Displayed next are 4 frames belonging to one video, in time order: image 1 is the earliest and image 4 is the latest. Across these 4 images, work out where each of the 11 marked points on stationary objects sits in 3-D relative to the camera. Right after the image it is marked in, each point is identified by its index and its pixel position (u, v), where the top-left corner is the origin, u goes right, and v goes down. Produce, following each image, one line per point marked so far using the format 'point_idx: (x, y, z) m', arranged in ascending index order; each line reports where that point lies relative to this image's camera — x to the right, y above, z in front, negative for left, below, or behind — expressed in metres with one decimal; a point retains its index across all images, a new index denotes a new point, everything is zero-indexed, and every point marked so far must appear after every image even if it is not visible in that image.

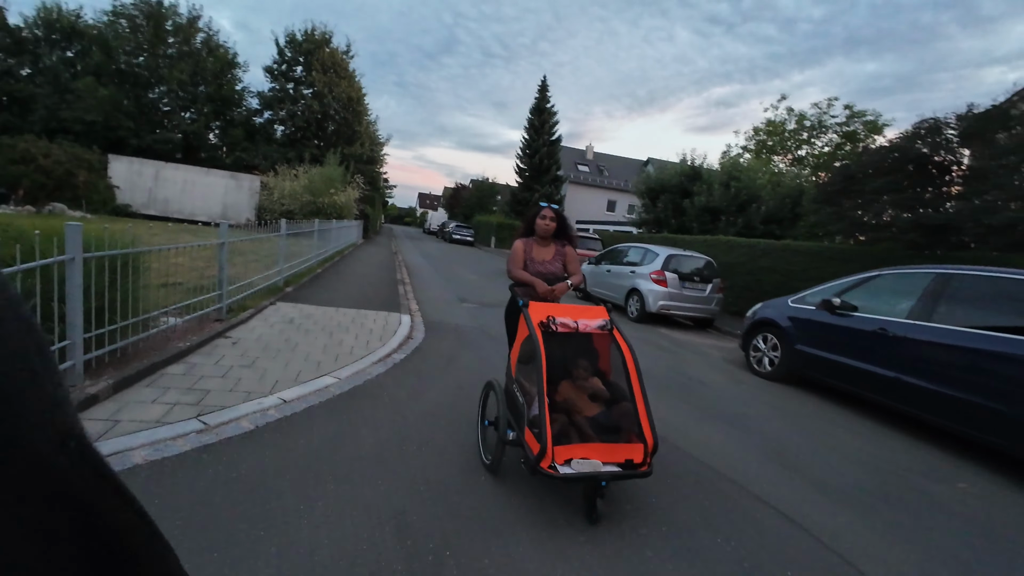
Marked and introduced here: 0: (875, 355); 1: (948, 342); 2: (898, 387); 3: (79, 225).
0: (+9.6, -1.8, +12.7) m
1: (+10.1, -1.2, +11.2) m
2: (+9.6, -2.5, +12.0) m
3: (-7.8, +1.2, +8.7) m
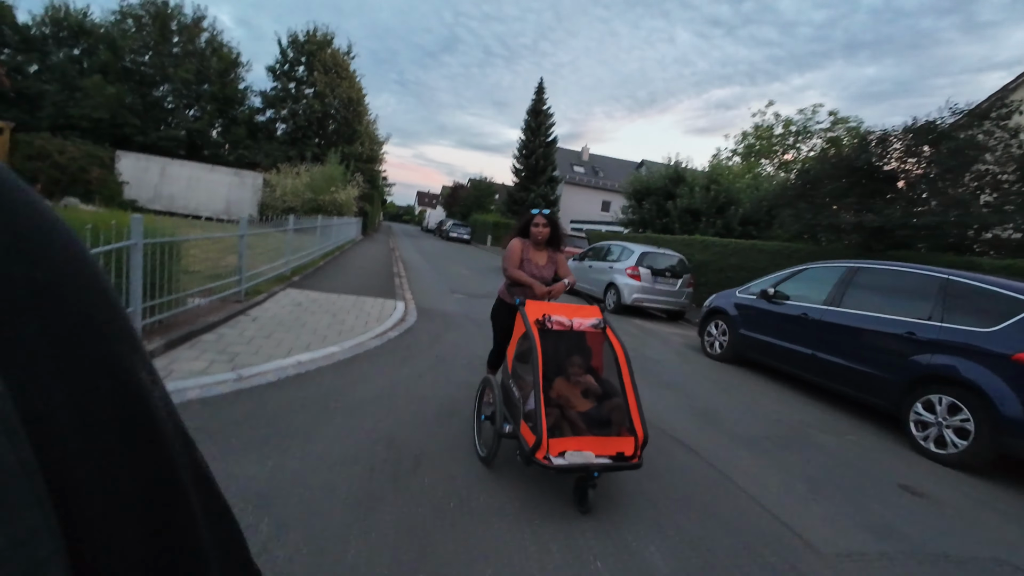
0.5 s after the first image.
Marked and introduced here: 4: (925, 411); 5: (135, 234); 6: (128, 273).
0: (+8.9, -1.5, +14.9) m
1: (+9.4, -1.0, +13.4) m
2: (+8.9, -2.2, +14.3) m
3: (-8.4, +1.6, +10.9) m
4: (+9.8, -2.9, +11.4) m
5: (-8.6, +1.3, +11.0) m
6: (-8.7, +0.4, +10.9) m
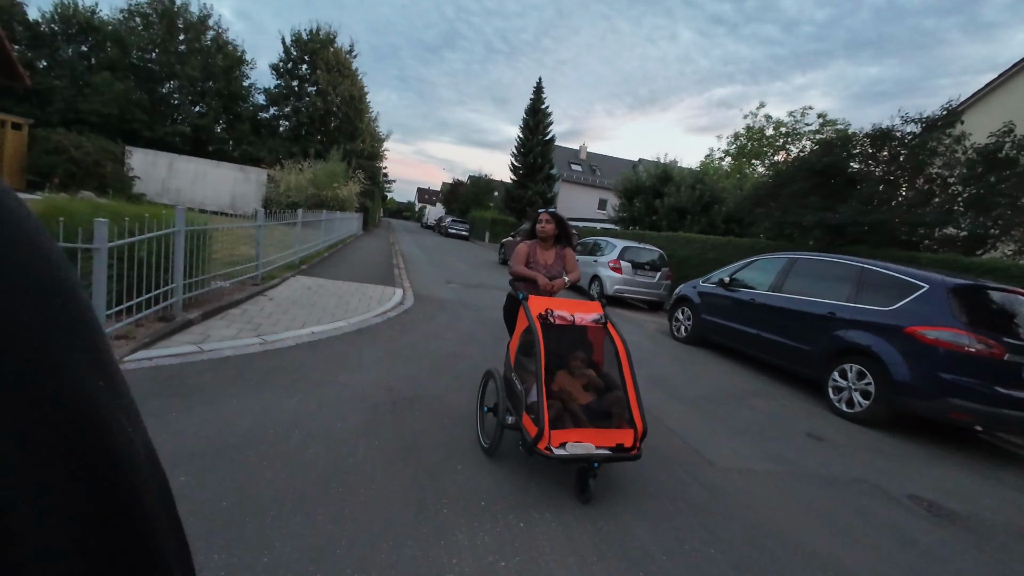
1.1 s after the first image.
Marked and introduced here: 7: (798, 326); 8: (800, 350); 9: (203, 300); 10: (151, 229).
0: (+8.3, -1.1, +17.0) m
1: (+8.9, -0.6, +15.5) m
2: (+8.4, -1.8, +16.4) m
3: (-9.0, +2.2, +13.0) m
4: (+9.3, -2.5, +13.5) m
5: (-9.1, +1.8, +13.1) m
6: (-9.2, +0.9, +13.0) m
7: (+9.0, -1.2, +15.0) m
8: (+8.9, -1.9, +14.8) m
9: (-9.8, -0.4, +15.1) m
10: (-9.3, +1.5, +12.3) m
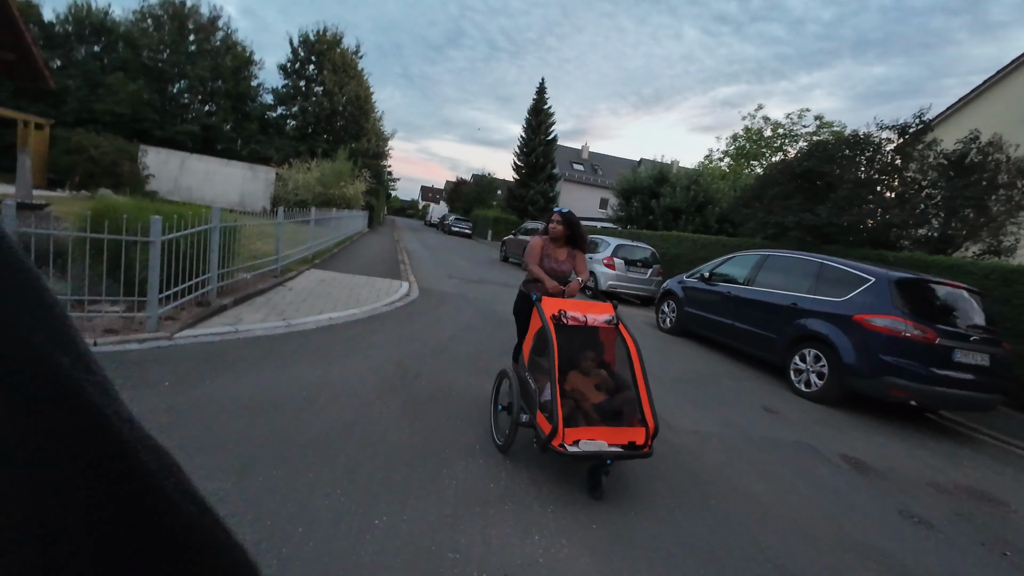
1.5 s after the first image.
0: (+8.2, -0.8, +18.6) m
1: (+8.7, -0.4, +17.1) m
2: (+8.2, -1.6, +18.0) m
3: (-9.1, +2.5, +14.6) m
4: (+9.1, -2.3, +15.1) m
5: (-9.3, +2.1, +14.7) m
6: (-9.4, +1.2, +14.7) m
7: (+8.8, -1.0, +16.6) m
8: (+8.8, -1.7, +16.4) m
9: (-9.9, 0.0, +16.8) m
10: (-9.5, +1.8, +14.0) m
